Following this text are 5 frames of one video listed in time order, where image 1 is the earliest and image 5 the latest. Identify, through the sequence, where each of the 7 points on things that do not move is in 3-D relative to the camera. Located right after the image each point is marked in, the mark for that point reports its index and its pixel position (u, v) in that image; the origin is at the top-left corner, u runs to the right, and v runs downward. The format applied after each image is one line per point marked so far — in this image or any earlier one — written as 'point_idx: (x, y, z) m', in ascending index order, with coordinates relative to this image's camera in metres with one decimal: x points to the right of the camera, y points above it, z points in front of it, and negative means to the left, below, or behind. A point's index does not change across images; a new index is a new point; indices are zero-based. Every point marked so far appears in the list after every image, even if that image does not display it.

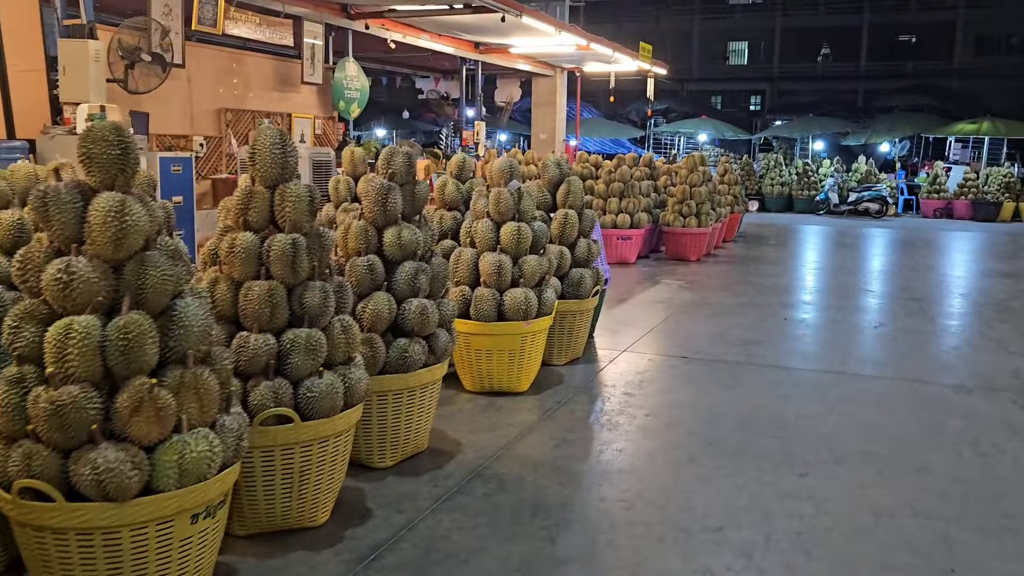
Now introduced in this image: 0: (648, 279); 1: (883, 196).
0: (+1.1, +0.1, +7.3) m
1: (+6.4, +1.6, +14.9) m
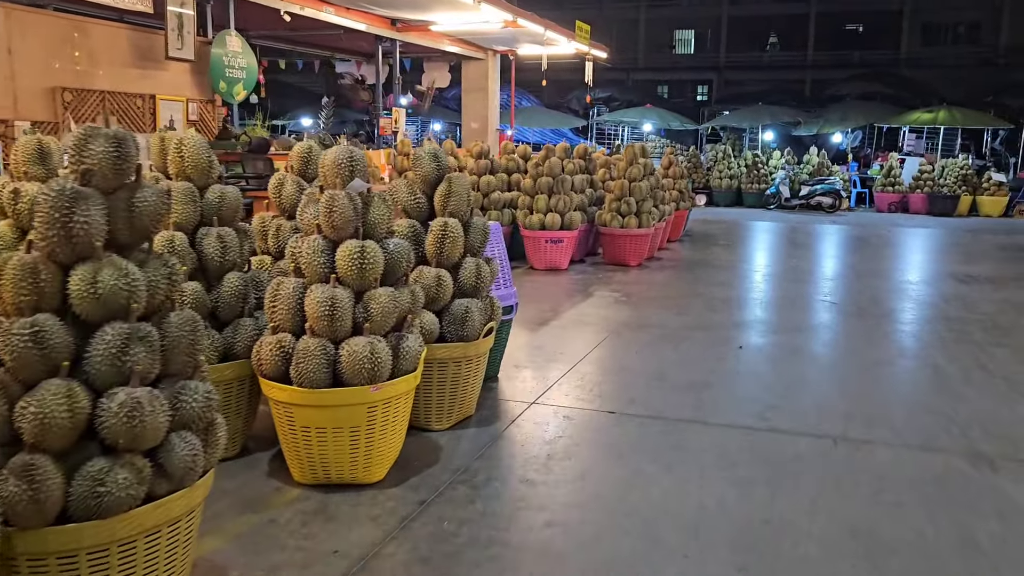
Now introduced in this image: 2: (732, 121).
0: (+0.5, 0.0, +6.2) m
1: (+5.3, +1.6, +14.1) m
2: (+3.9, +3.0, +15.6) m
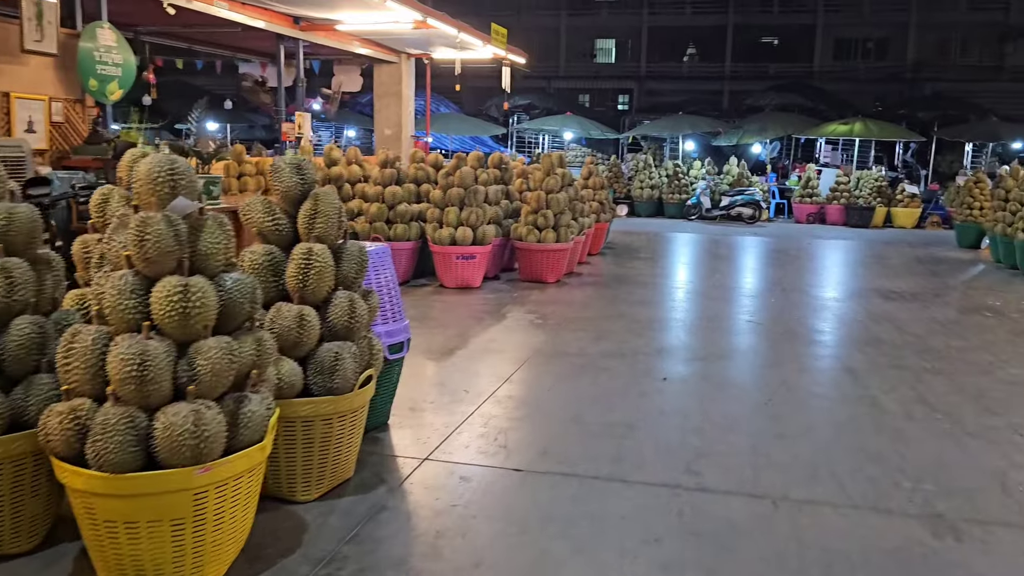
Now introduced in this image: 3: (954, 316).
0: (-0.1, -0.2, +5.7) m
1: (+4.0, +1.4, +14.0) m
2: (+2.5, +2.8, +15.4) m
3: (+3.1, -0.2, +6.1) m
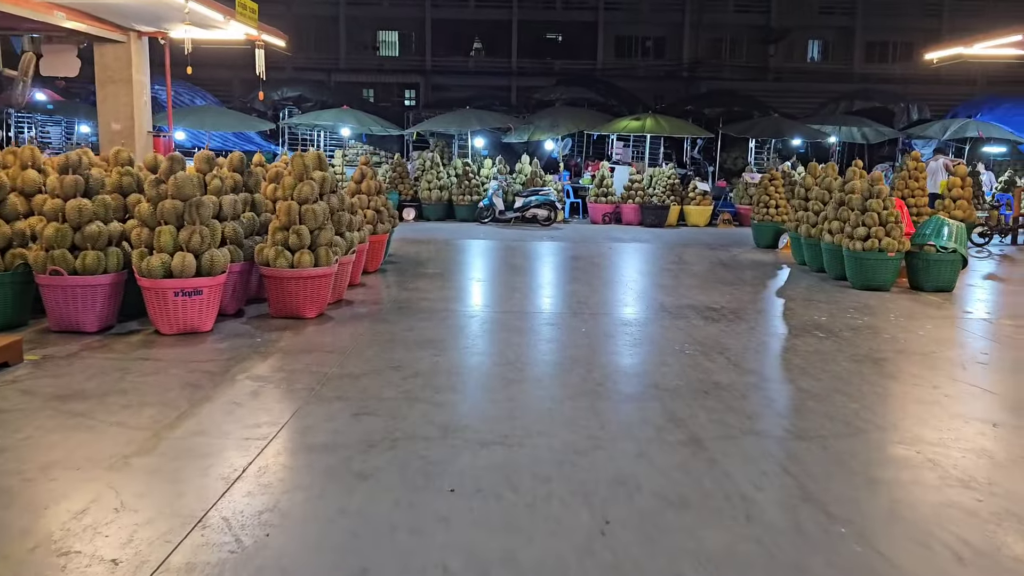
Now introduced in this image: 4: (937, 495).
0: (-1.4, -0.4, +4.1) m
1: (+0.6, +1.3, +13.2) m
2: (-1.2, +2.6, +14.1) m
3: (+1.7, -0.3, +5.2) m
4: (+1.4, -0.7, +2.8) m
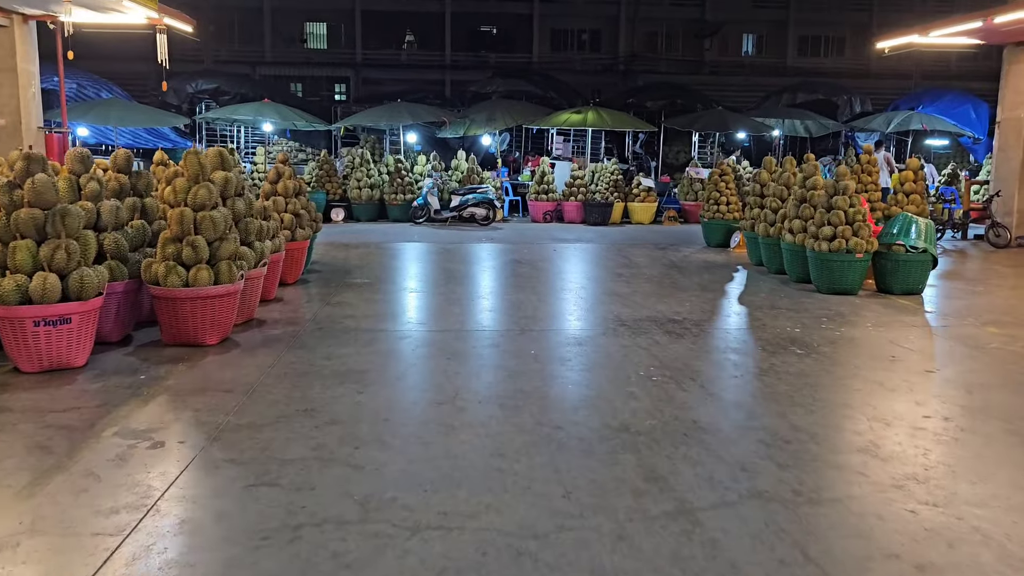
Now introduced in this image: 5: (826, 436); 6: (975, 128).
0: (-1.6, -0.5, +3.3) m
1: (-0.3, +1.3, +12.4) m
2: (-2.2, +2.6, +13.2) m
3: (+1.3, -0.4, +4.6) m
4: (+1.2, -0.7, +2.2) m
5: (+1.2, -0.6, +3.3) m
6: (+7.3, +2.5, +13.7) m
